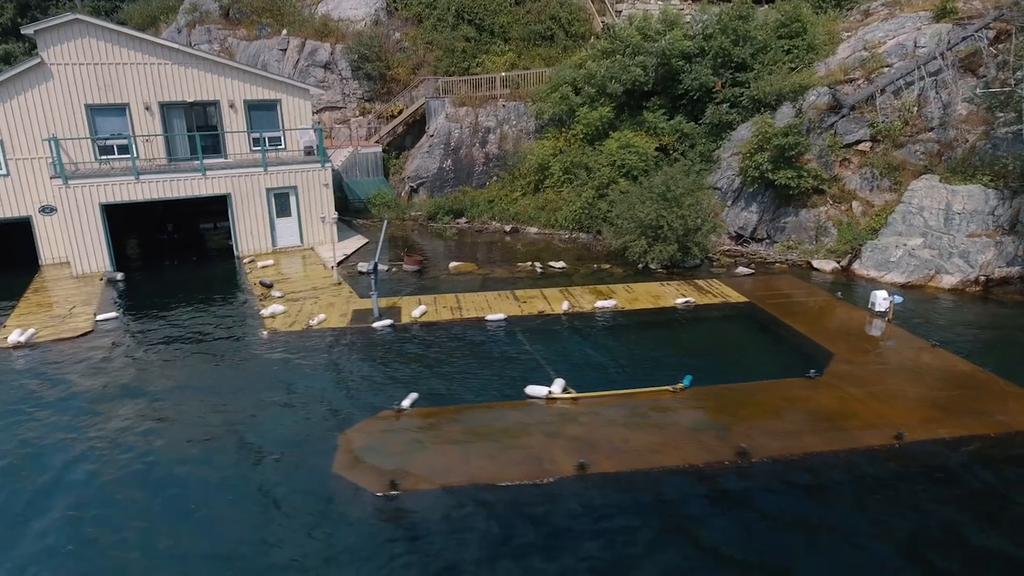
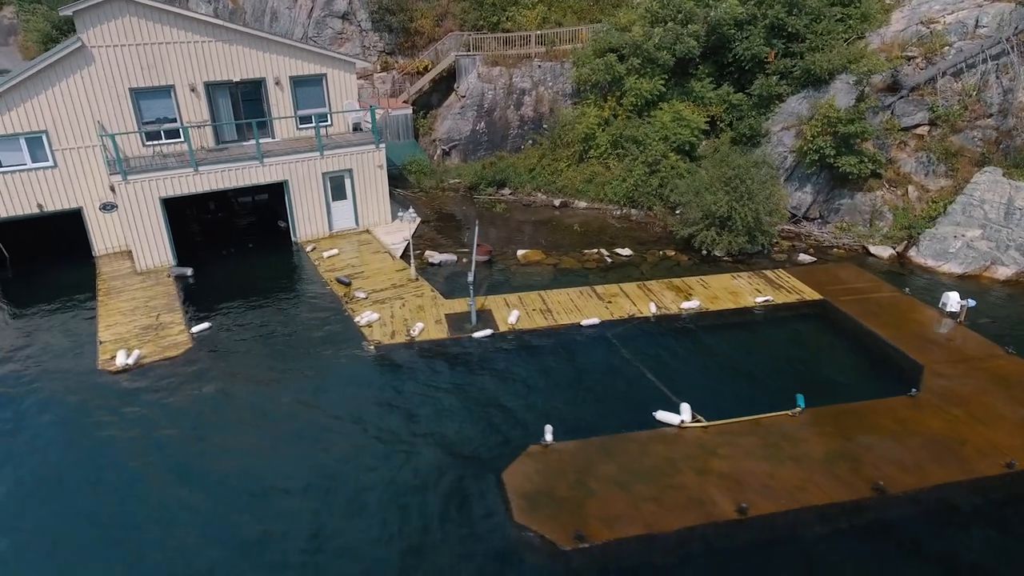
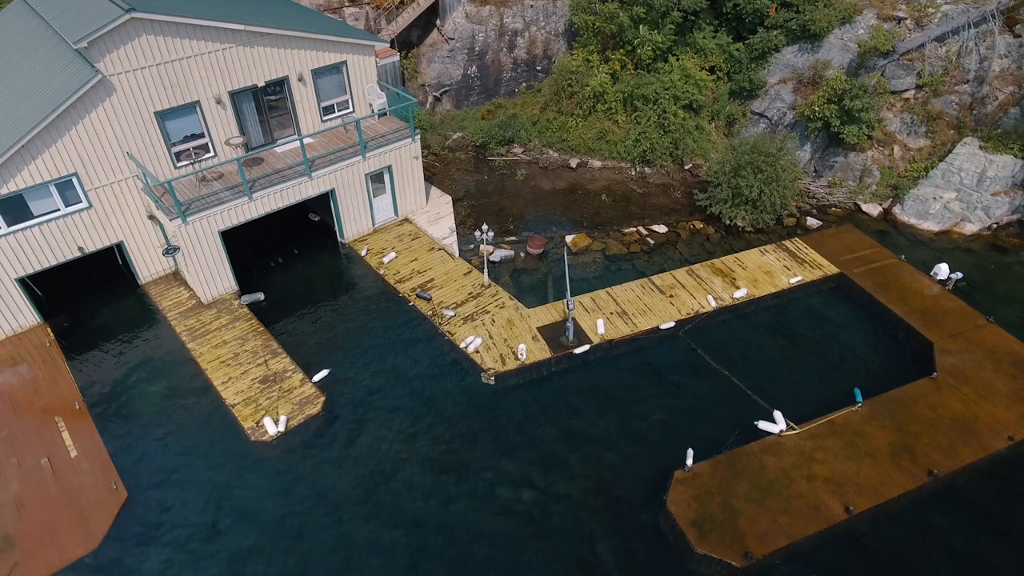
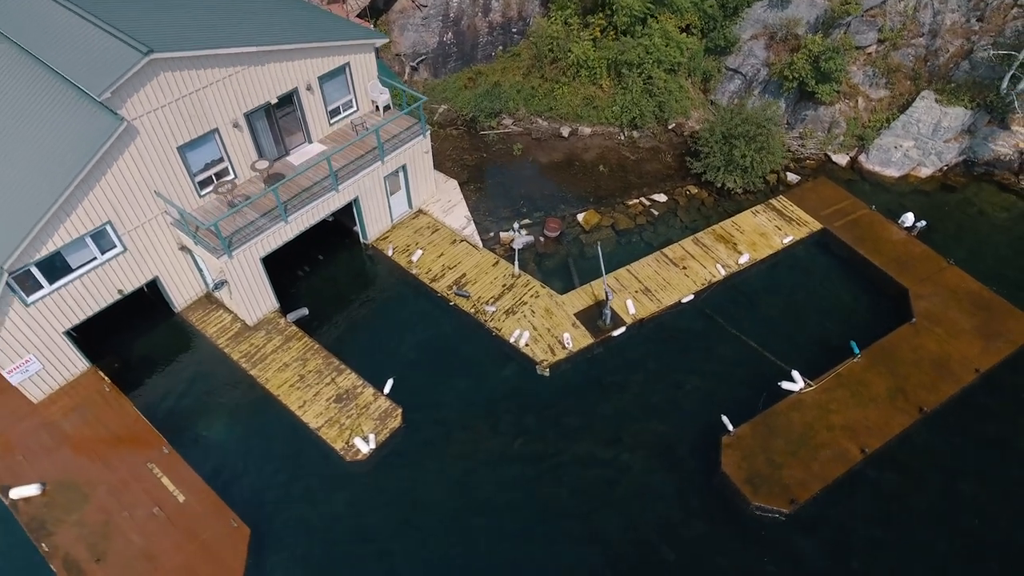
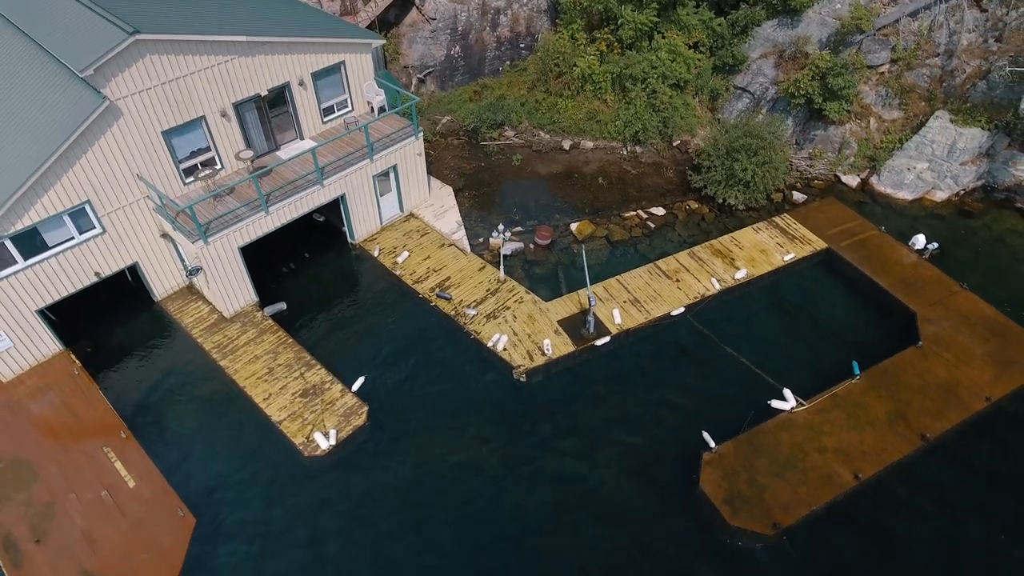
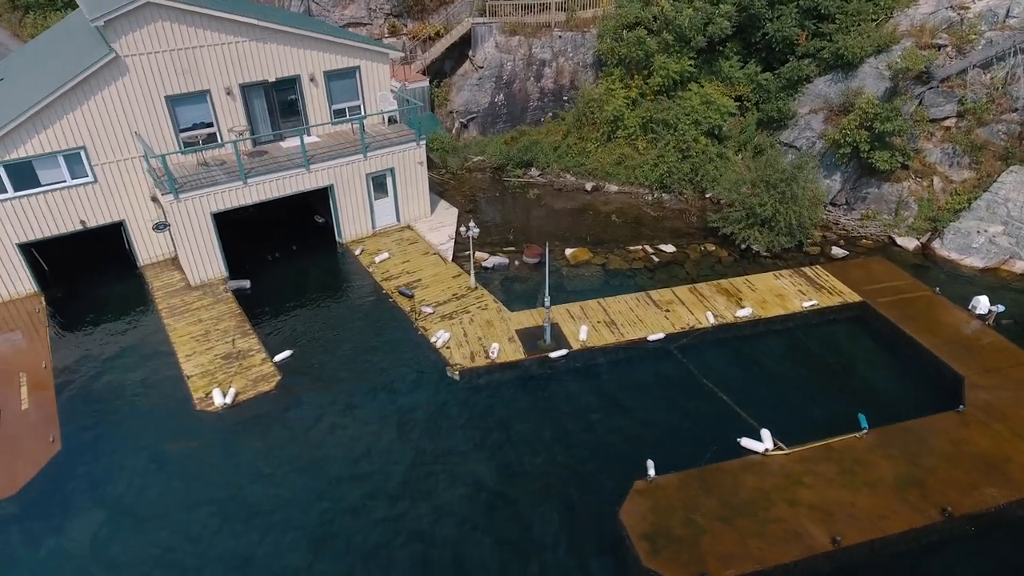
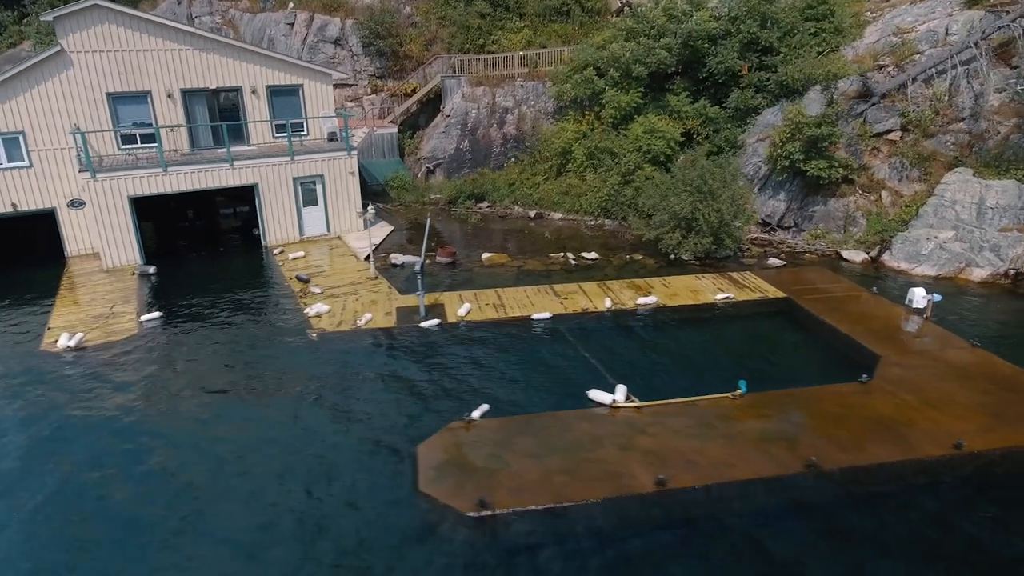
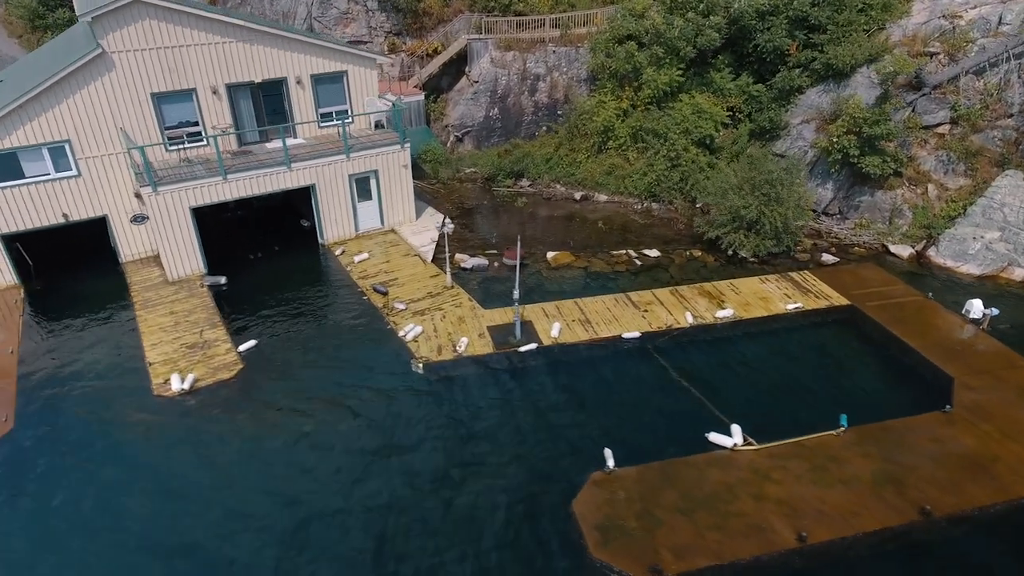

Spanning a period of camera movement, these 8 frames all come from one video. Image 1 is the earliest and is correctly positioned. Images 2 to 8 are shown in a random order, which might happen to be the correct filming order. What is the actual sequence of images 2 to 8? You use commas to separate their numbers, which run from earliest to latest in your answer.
7, 2, 8, 6, 3, 5, 4
